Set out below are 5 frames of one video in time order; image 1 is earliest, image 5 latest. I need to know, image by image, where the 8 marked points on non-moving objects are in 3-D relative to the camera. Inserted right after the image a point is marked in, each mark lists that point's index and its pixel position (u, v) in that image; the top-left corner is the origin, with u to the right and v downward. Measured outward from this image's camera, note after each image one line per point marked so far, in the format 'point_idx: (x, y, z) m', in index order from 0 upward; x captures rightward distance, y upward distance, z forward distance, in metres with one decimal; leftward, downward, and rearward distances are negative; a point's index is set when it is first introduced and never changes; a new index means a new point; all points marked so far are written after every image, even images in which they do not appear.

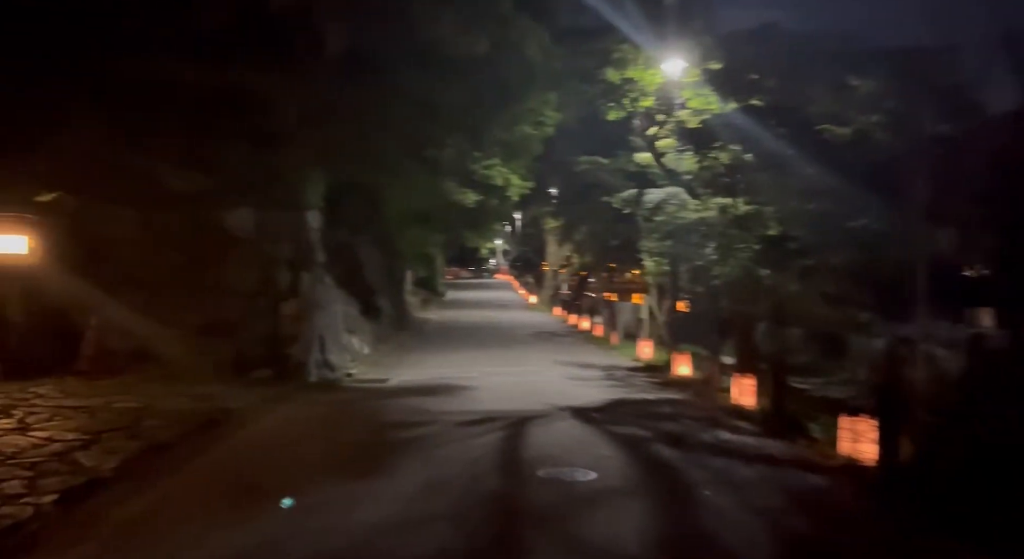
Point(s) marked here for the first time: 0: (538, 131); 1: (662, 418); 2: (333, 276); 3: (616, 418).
0: (+0.6, +3.7, +19.1) m
1: (+2.1, -1.9, +10.7) m
2: (-4.6, +0.1, +19.8) m
3: (+1.4, -1.9, +10.7) m
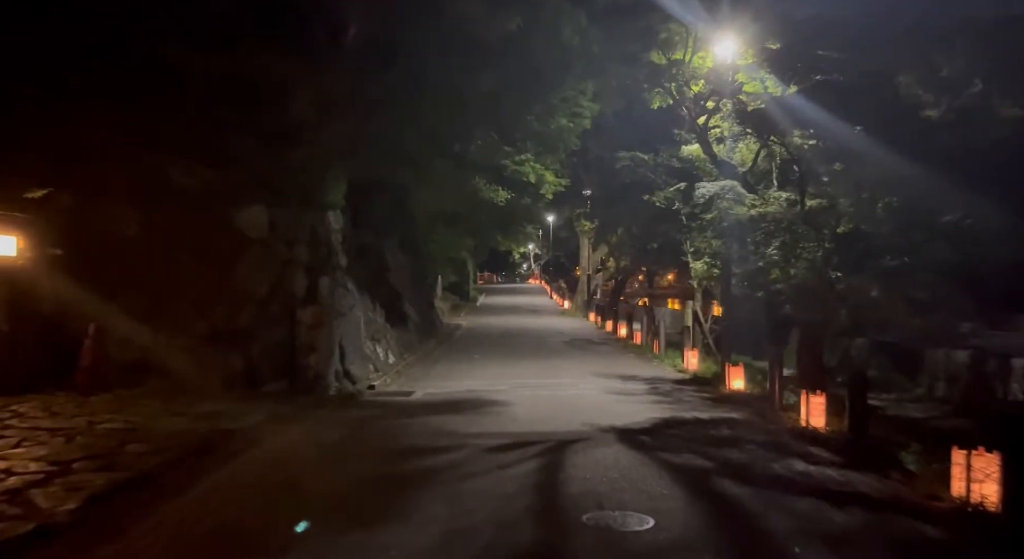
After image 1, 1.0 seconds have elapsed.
0: (+1.4, +3.6, +17.8) m
1: (+2.5, -2.0, +9.3) m
2: (-3.8, 0.0, +18.7) m
3: (+1.9, -2.0, +9.3) m
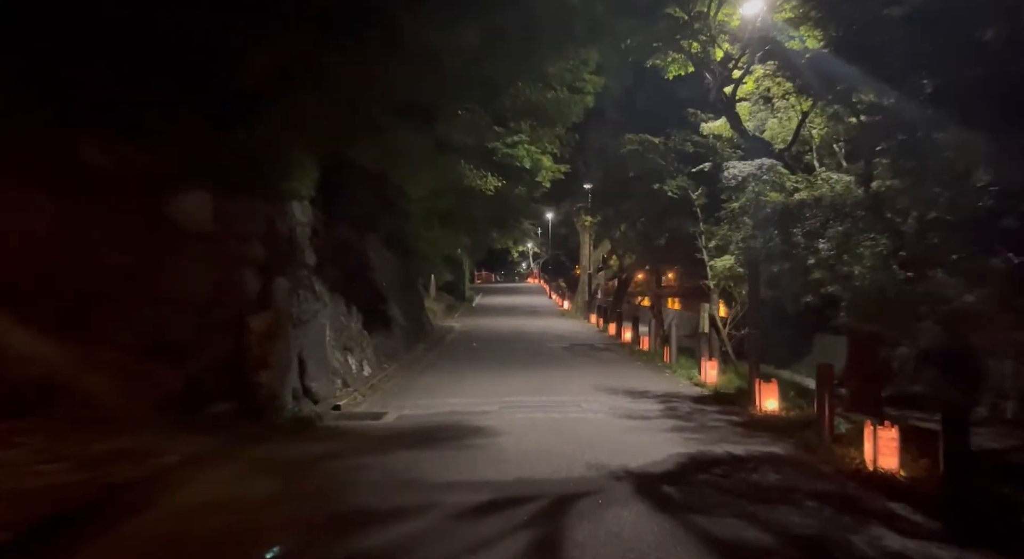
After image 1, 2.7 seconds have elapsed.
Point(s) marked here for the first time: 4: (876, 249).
0: (+1.2, +3.6, +15.5) m
1: (+2.4, -2.0, +7.1) m
2: (-3.9, 0.0, +16.4) m
3: (+1.7, -2.0, +7.0) m
4: (+4.4, +0.3, +9.4) m
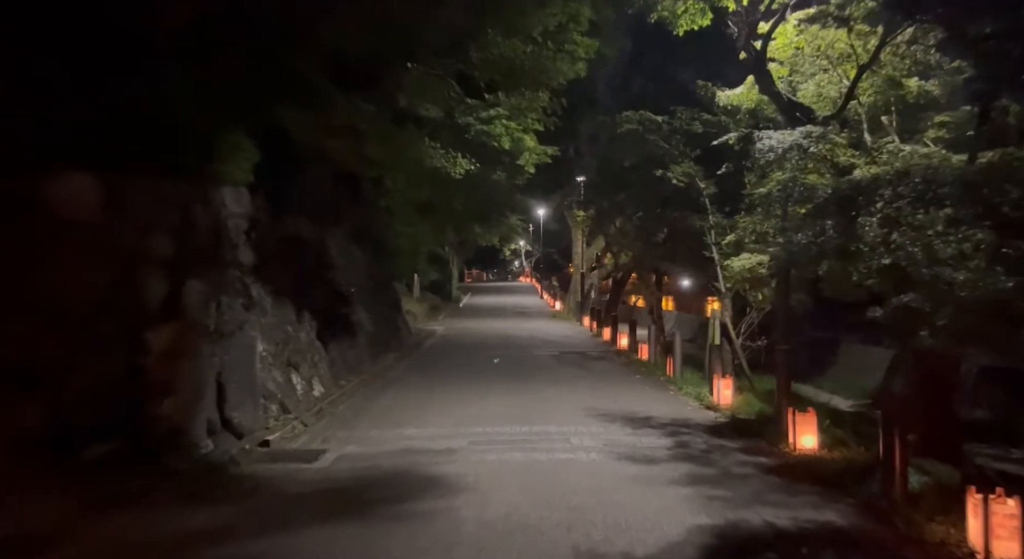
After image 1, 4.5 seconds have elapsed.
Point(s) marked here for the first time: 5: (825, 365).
0: (+0.8, +3.5, +13.0) m
1: (+2.0, -2.0, +4.6) m
2: (-4.3, -0.1, +13.9) m
3: (+1.4, -2.0, +4.6) m
4: (+4.1, +0.3, +7.0) m
5: (+7.2, -1.9, +17.8) m
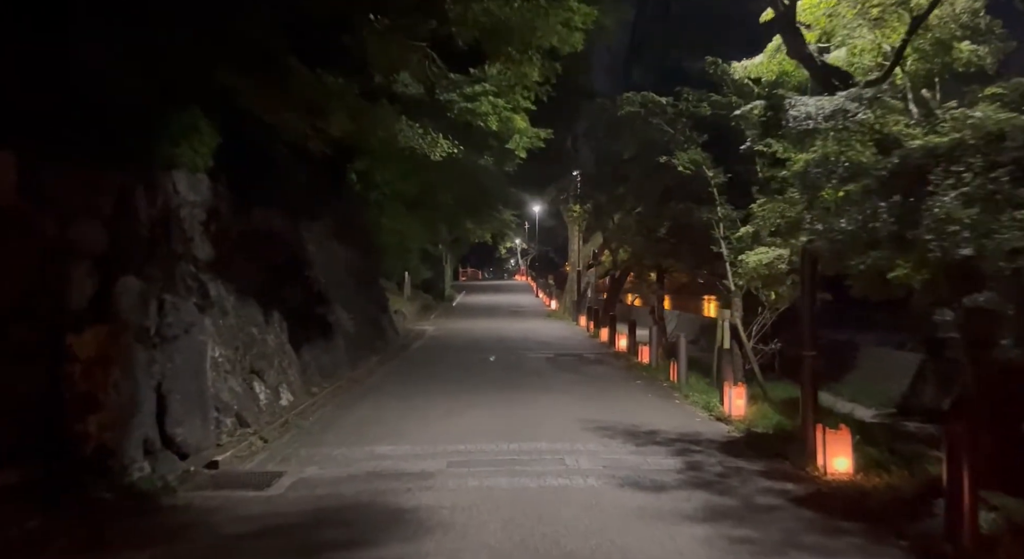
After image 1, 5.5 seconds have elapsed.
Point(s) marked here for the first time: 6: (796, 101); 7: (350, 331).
0: (+0.7, +3.6, +11.7) m
1: (+1.9, -2.0, +3.3) m
2: (-4.5, 0.0, +12.5) m
3: (+1.3, -2.0, +3.3) m
4: (+3.9, +0.3, +5.7) m
5: (+7.0, -1.9, +16.5) m
6: (+2.9, +1.8, +8.1) m
7: (-3.9, -1.2, +18.7) m
